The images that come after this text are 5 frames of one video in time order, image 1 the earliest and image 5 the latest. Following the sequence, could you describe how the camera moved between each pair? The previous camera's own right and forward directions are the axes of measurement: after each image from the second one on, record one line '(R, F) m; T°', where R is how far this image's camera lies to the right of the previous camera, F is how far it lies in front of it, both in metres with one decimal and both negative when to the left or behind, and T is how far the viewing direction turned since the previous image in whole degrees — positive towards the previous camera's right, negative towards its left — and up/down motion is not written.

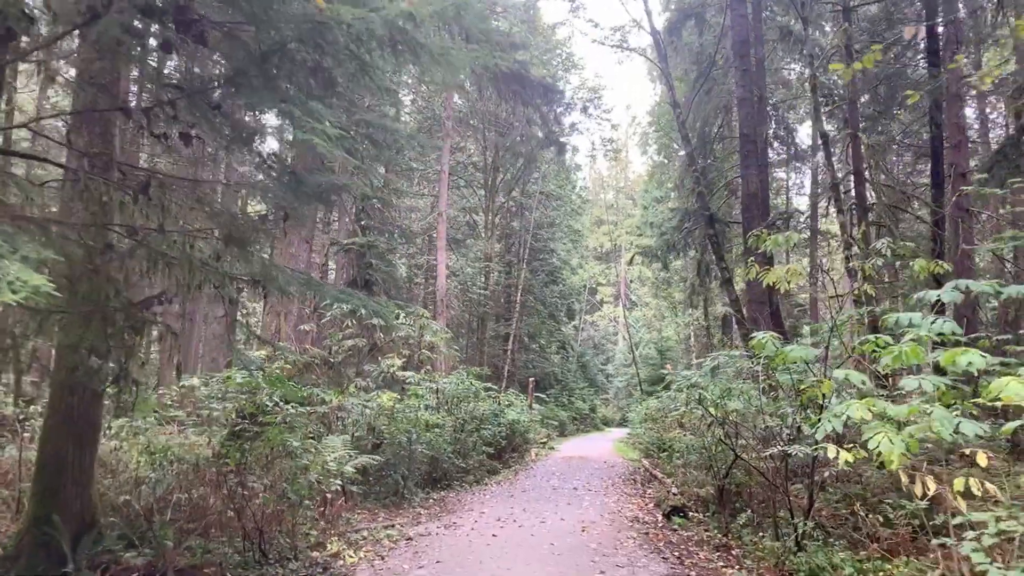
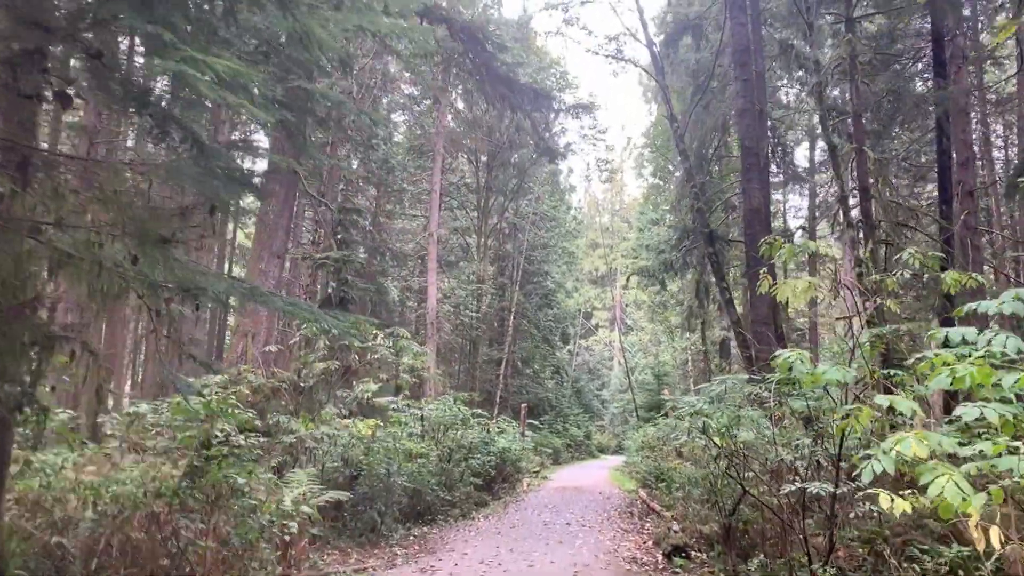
(+0.1, +0.5) m; 0°
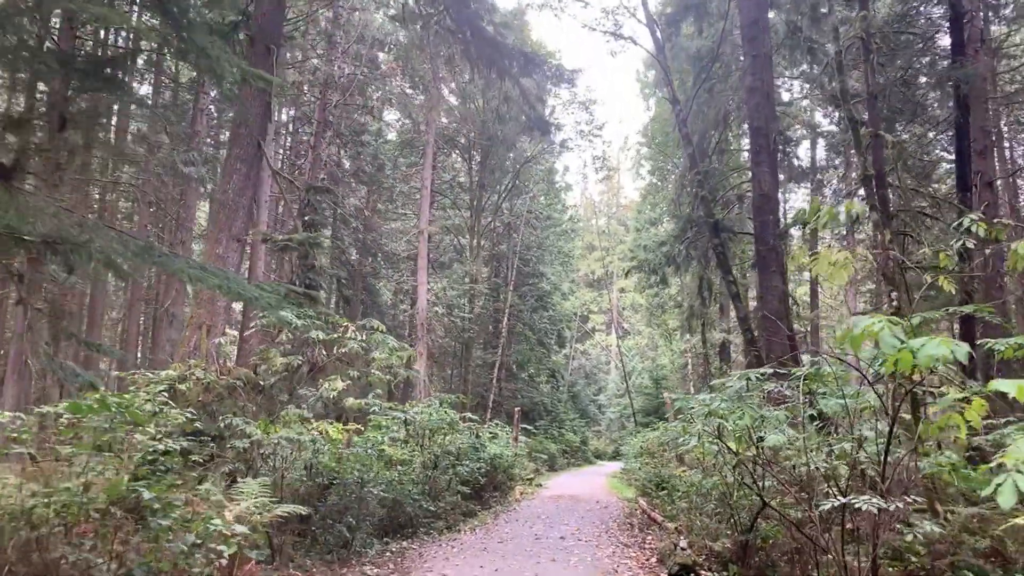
(+0.1, +0.7) m; 0°
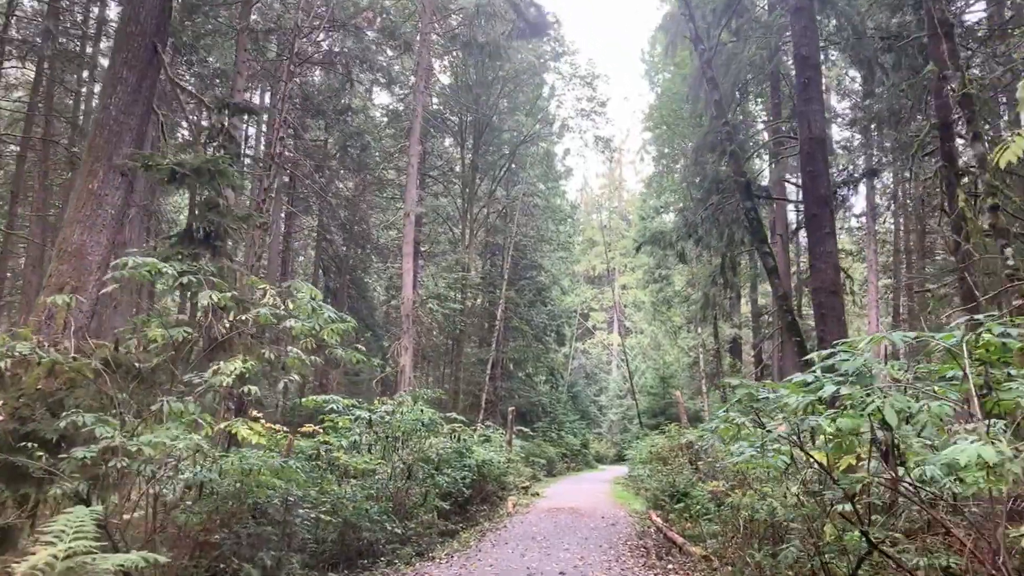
(+0.1, +1.6) m; 0°
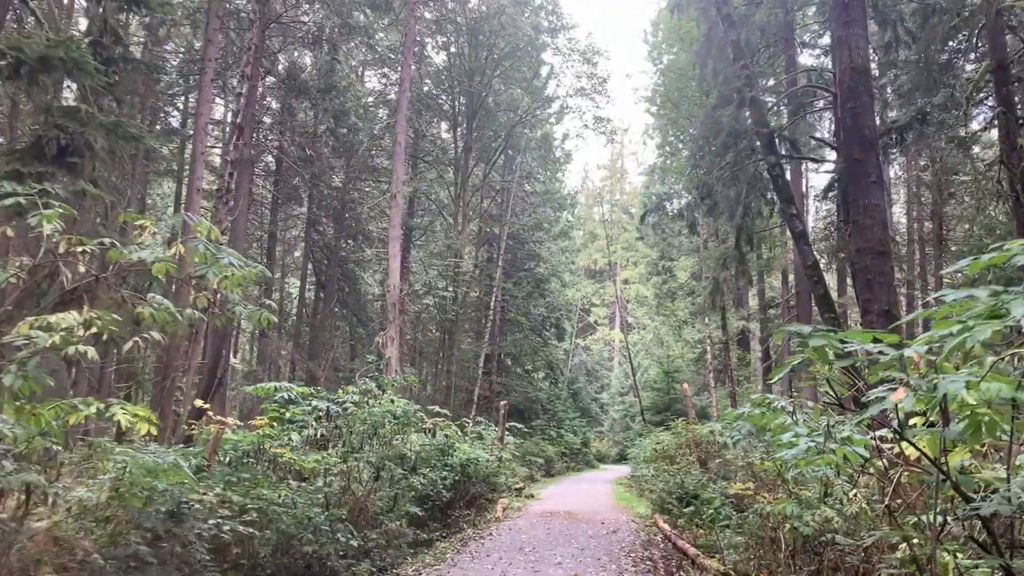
(+0.1, +1.1) m; 0°
